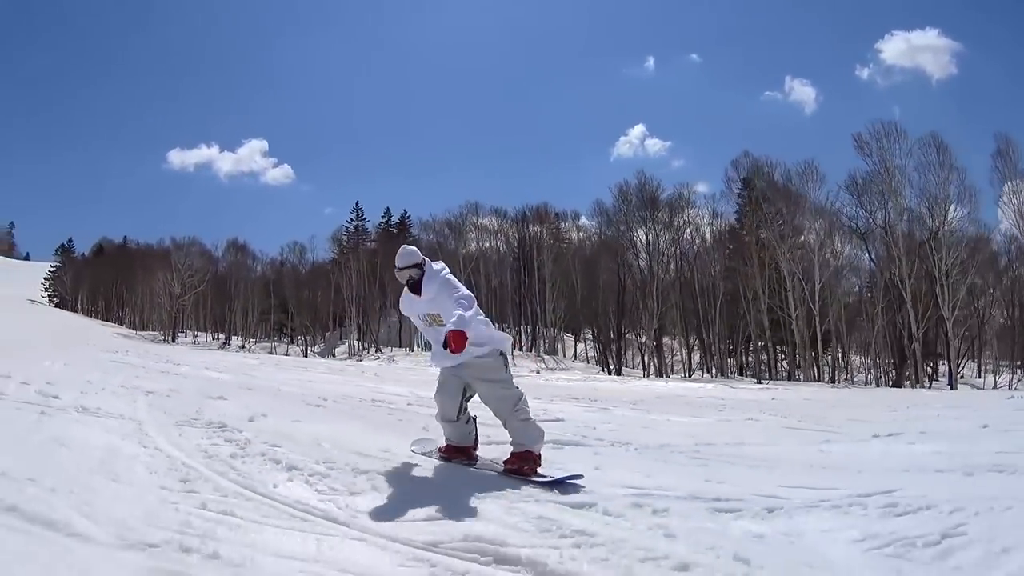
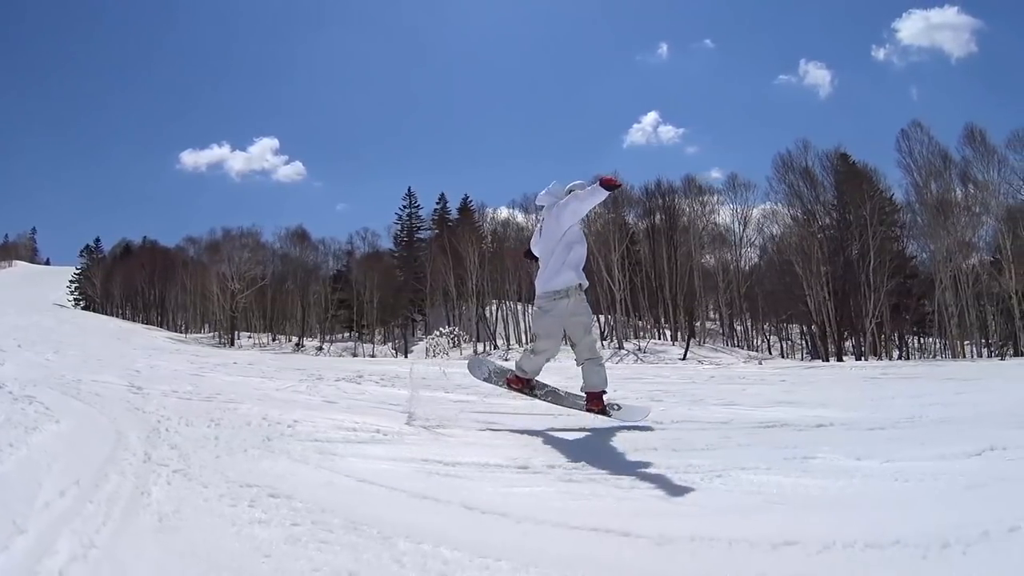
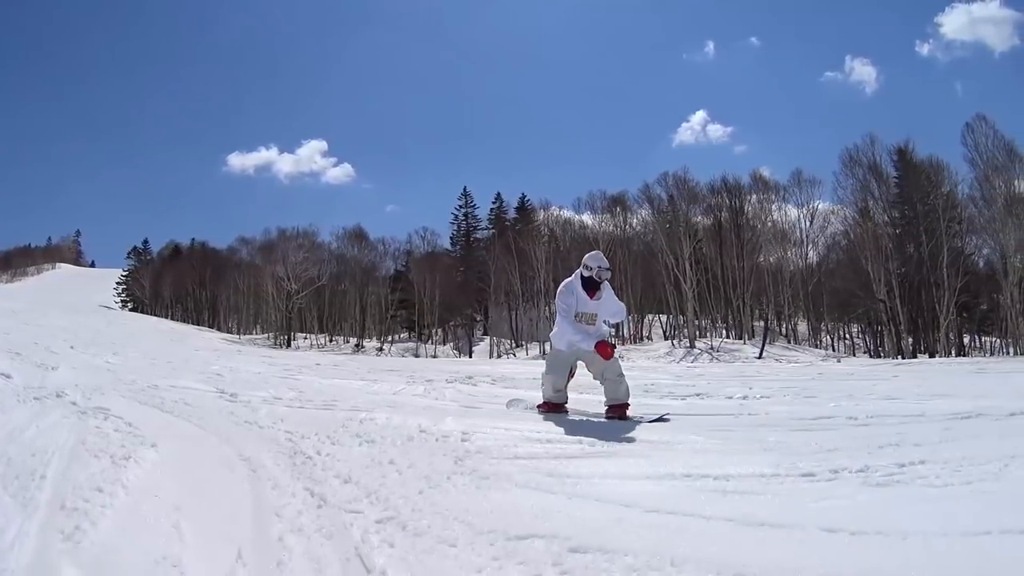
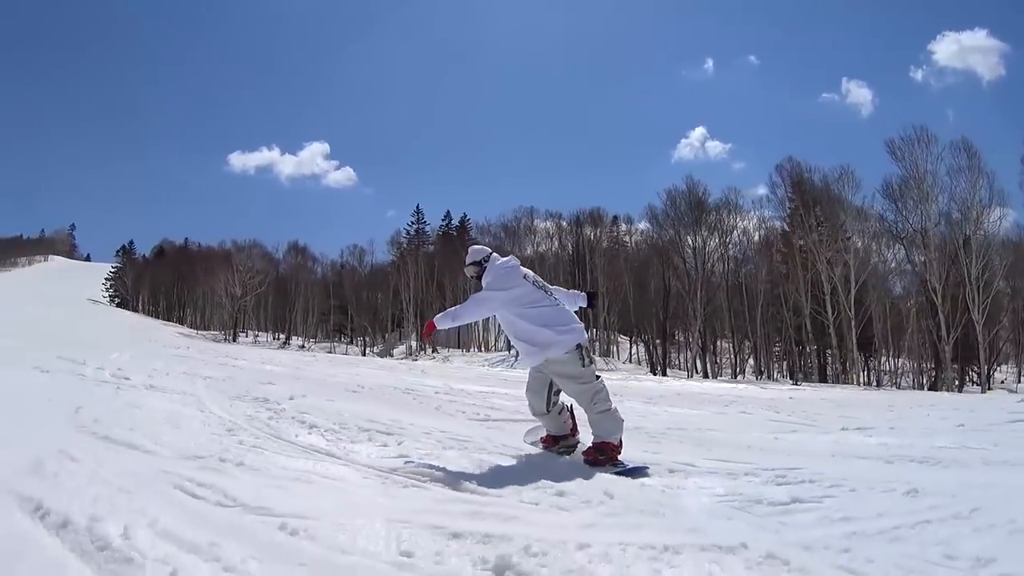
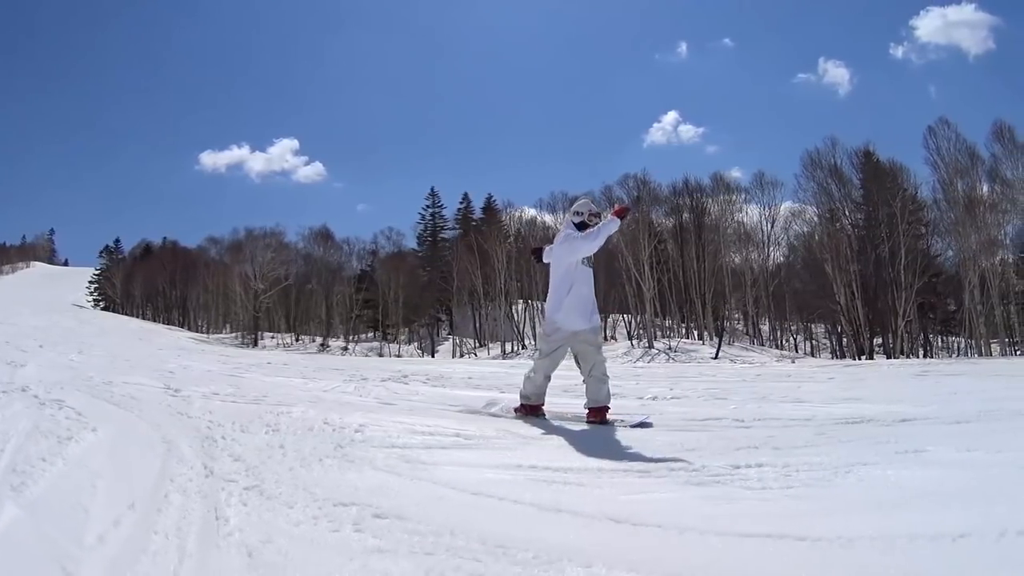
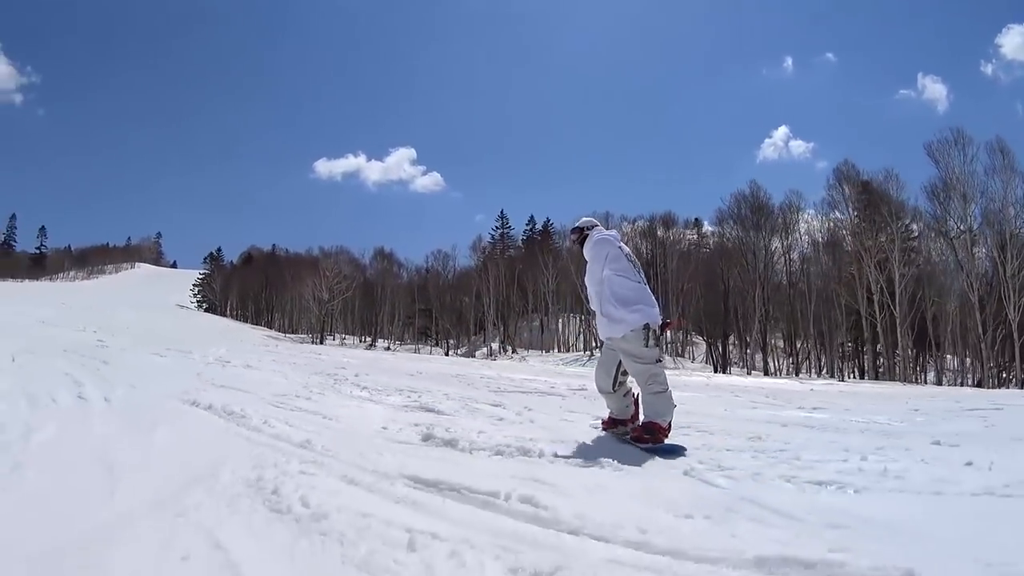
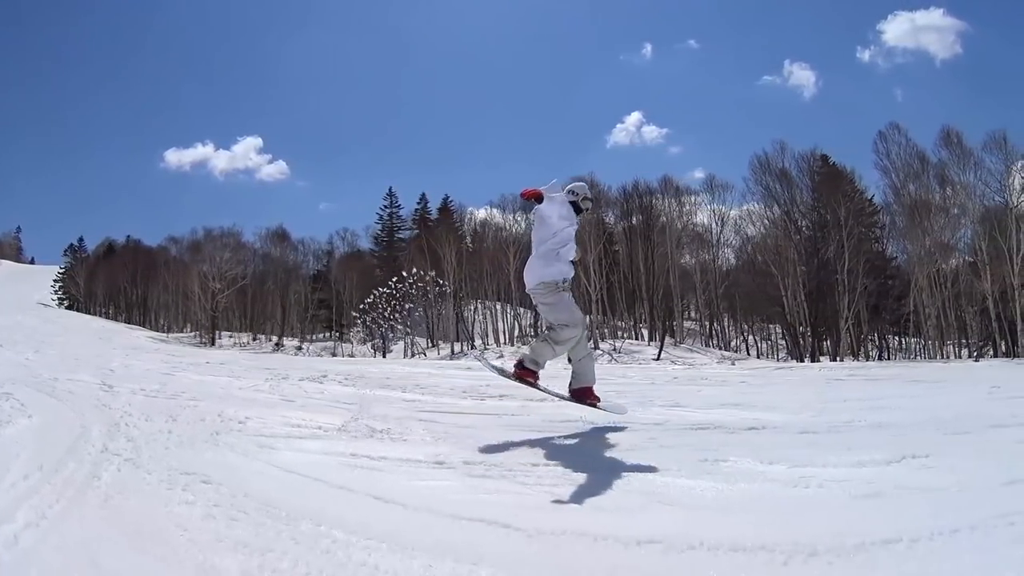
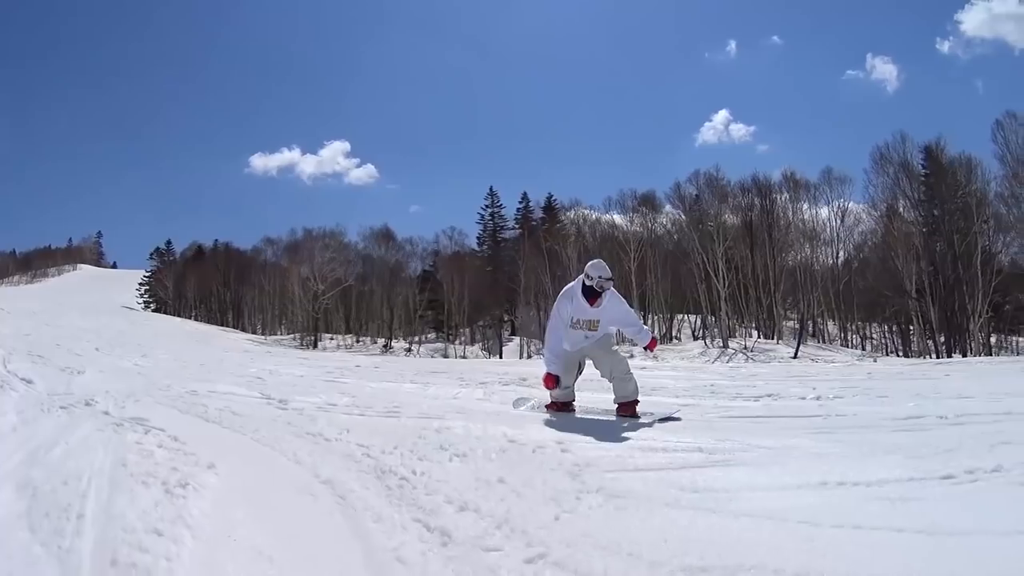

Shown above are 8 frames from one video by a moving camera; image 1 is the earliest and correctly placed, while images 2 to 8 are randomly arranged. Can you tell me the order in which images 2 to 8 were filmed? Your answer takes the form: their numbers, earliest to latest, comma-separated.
4, 6, 8, 3, 5, 2, 7
